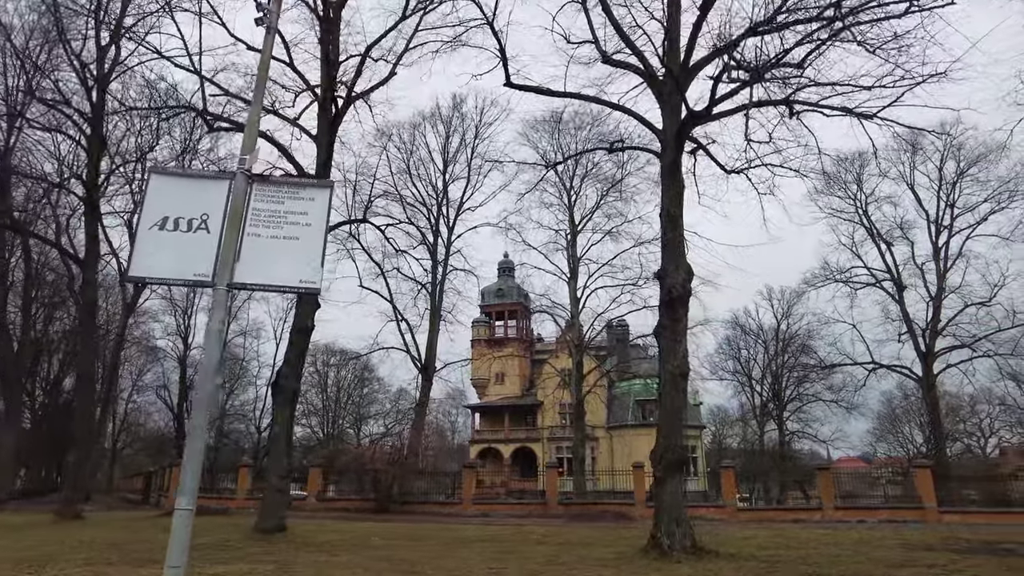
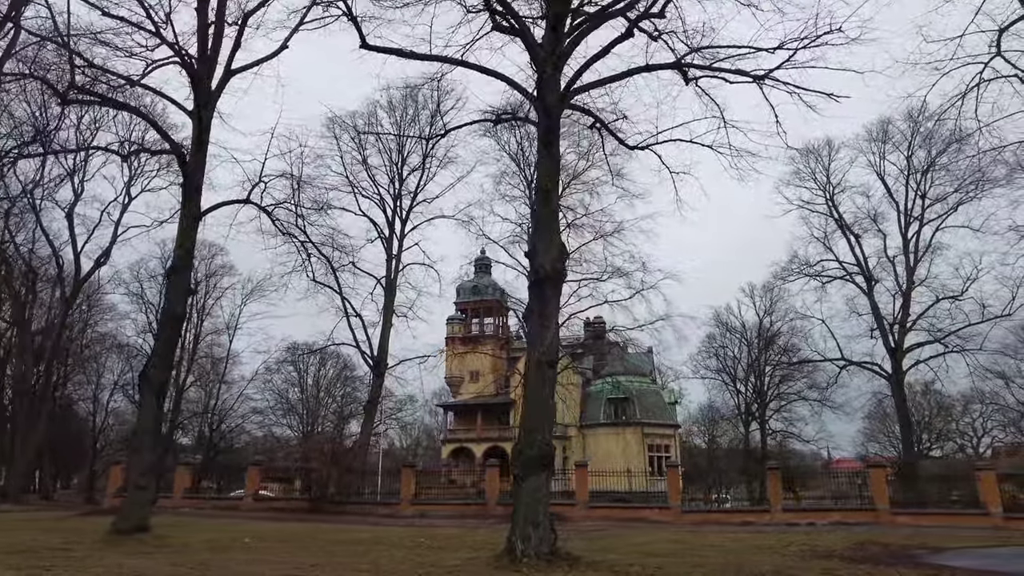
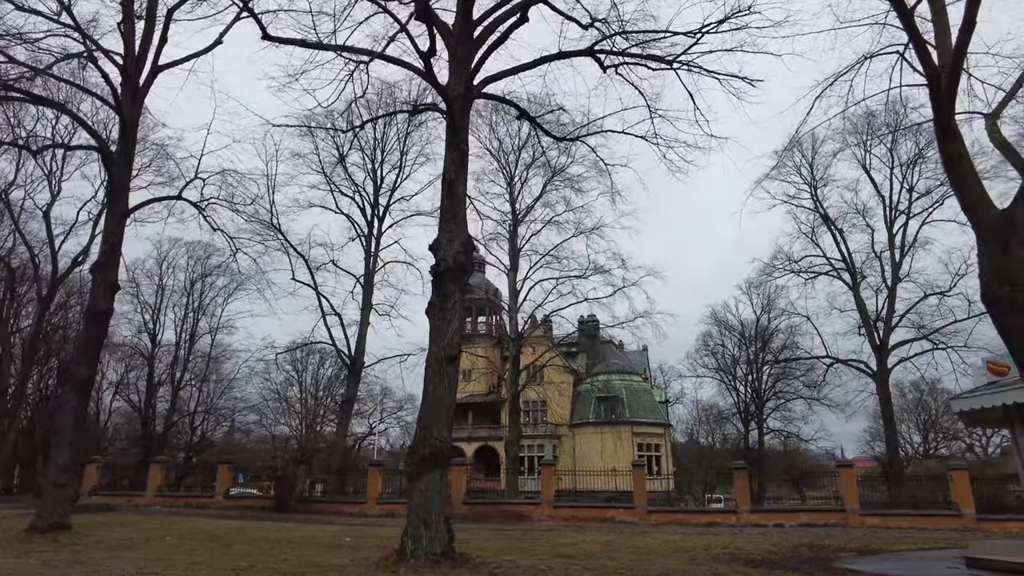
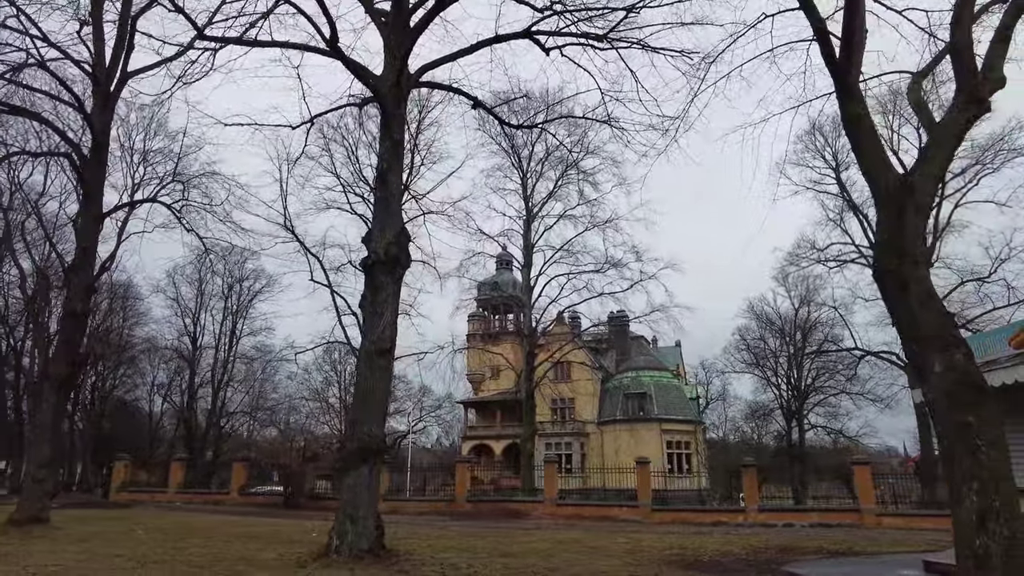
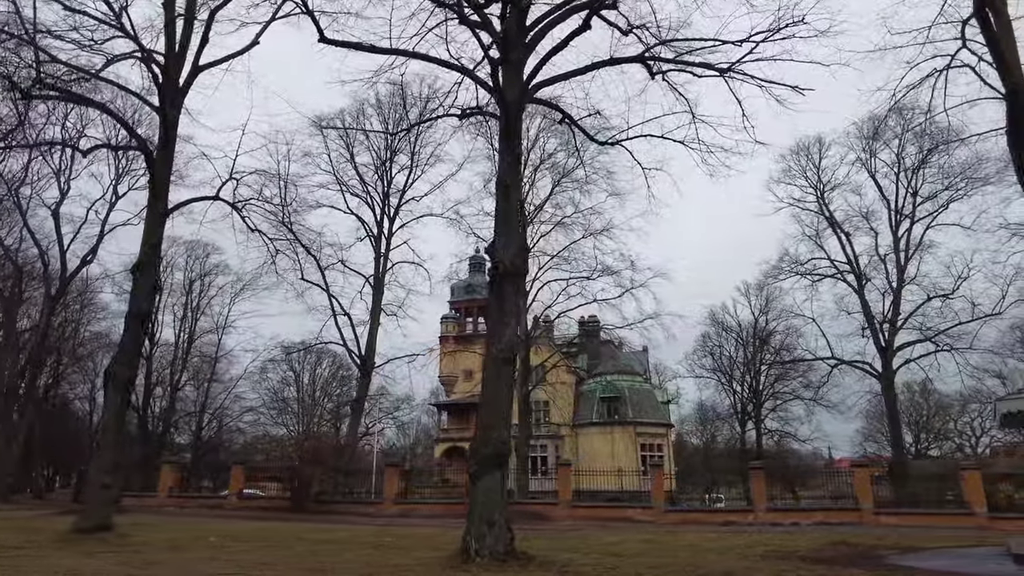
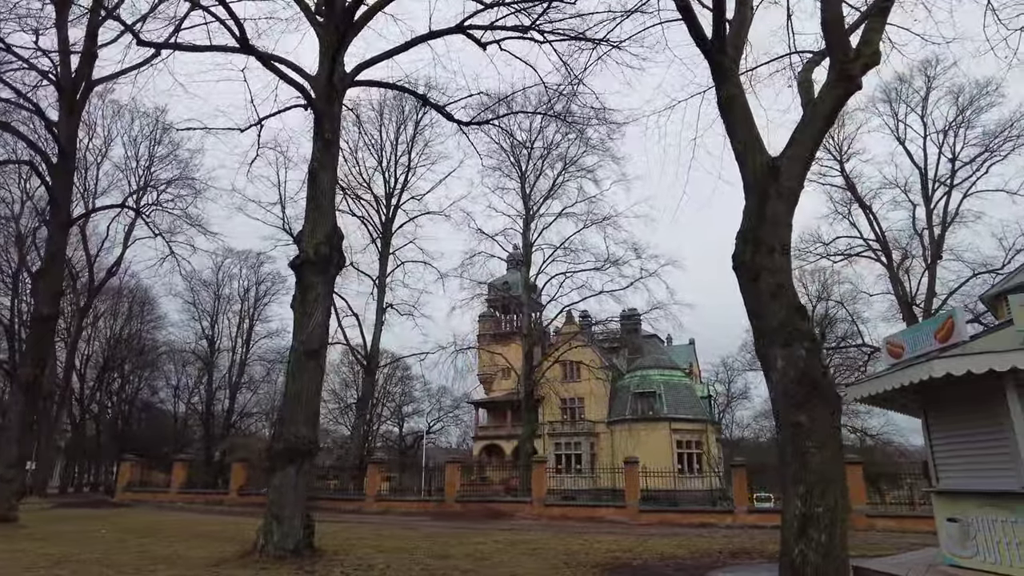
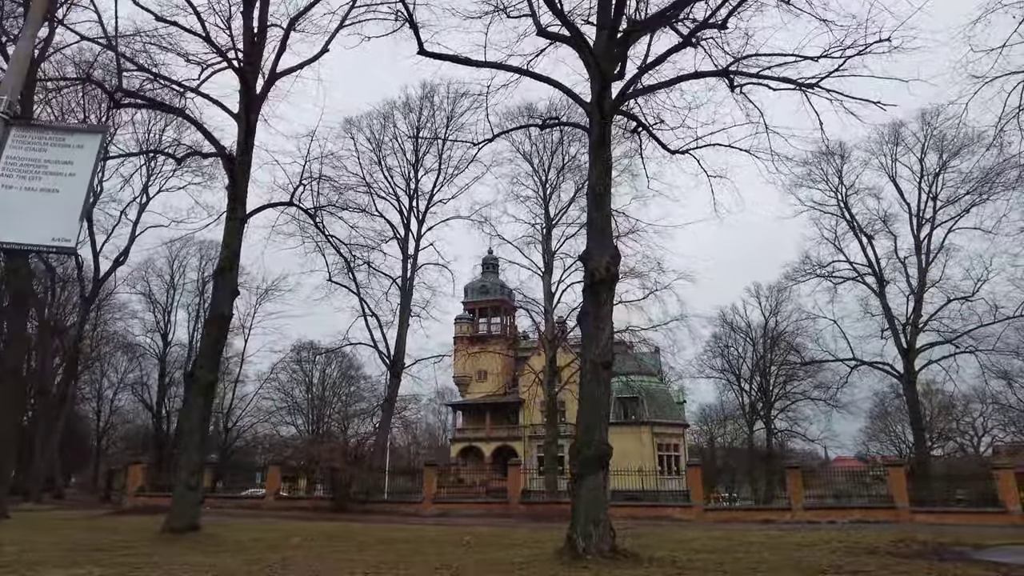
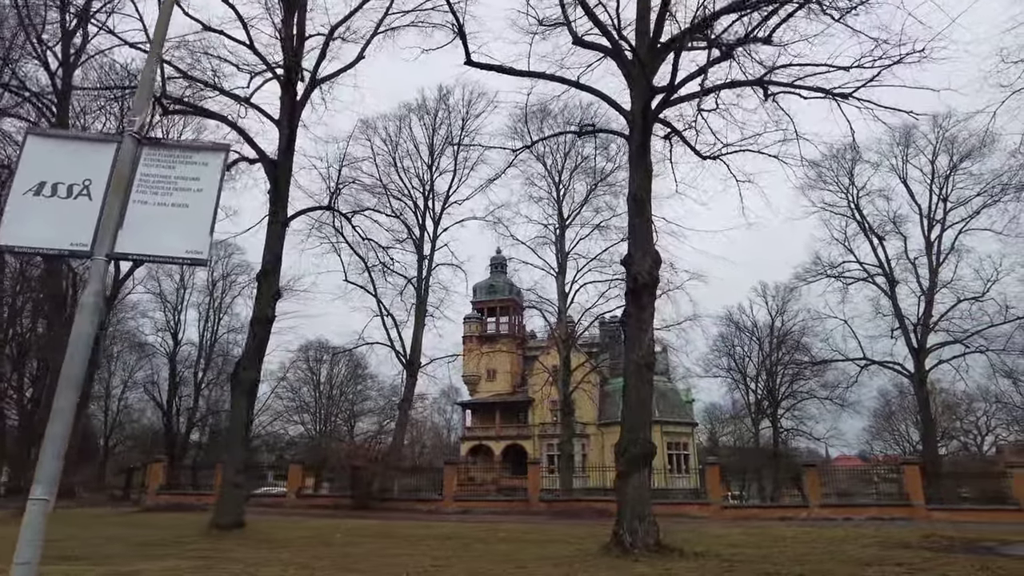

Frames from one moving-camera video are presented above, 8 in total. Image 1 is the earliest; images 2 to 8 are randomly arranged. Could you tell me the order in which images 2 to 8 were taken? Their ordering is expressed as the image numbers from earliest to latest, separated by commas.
8, 7, 2, 5, 3, 4, 6
